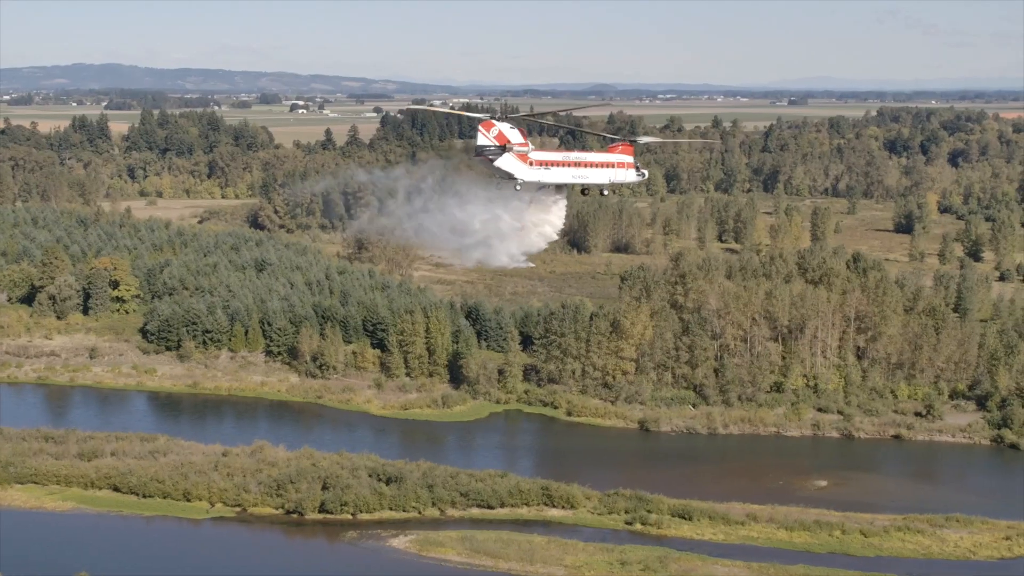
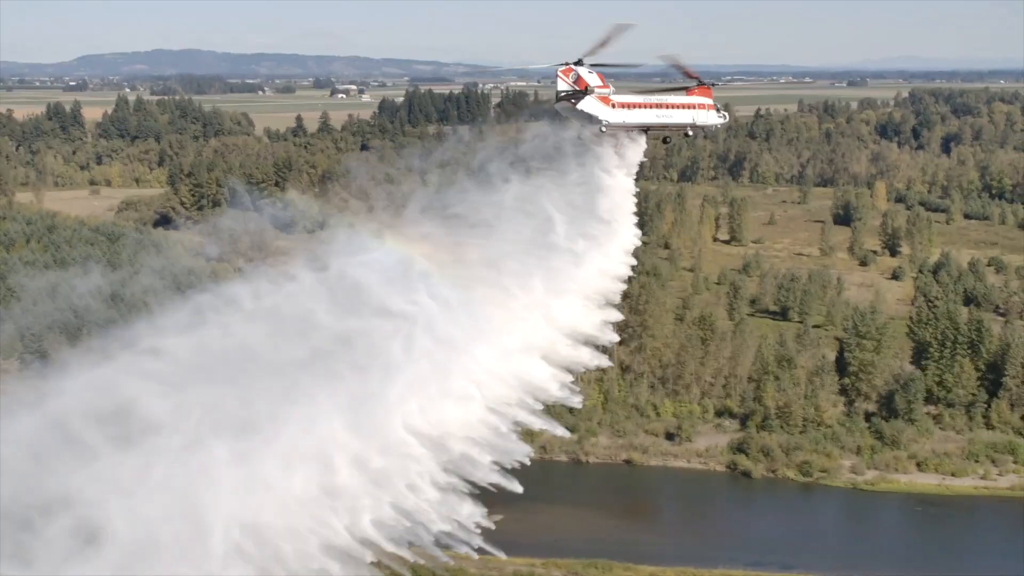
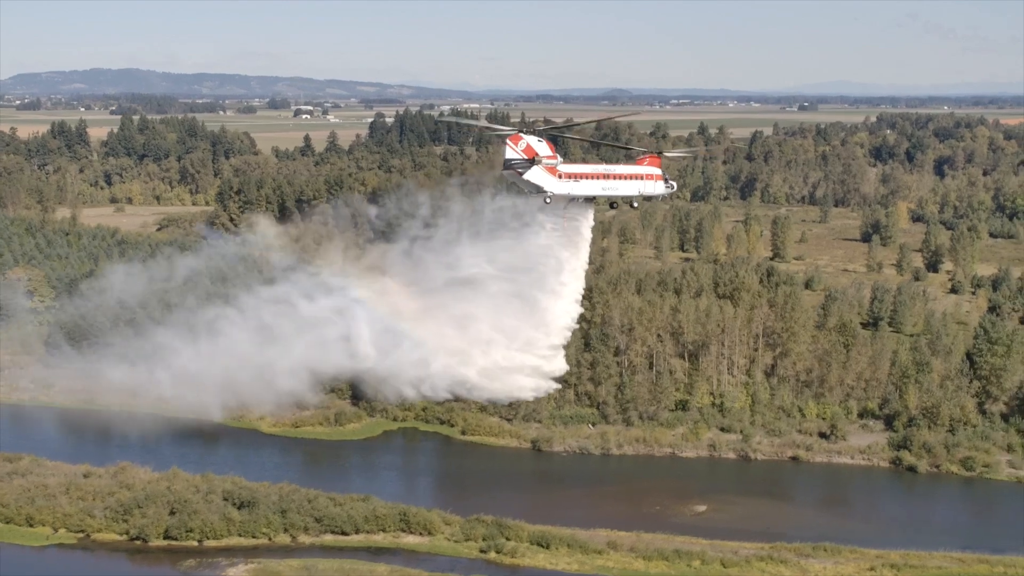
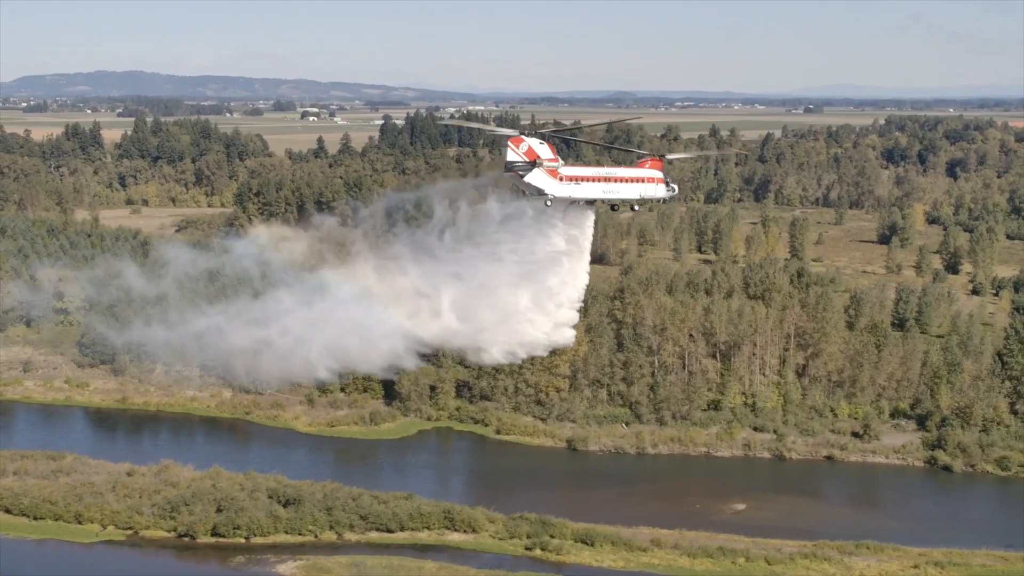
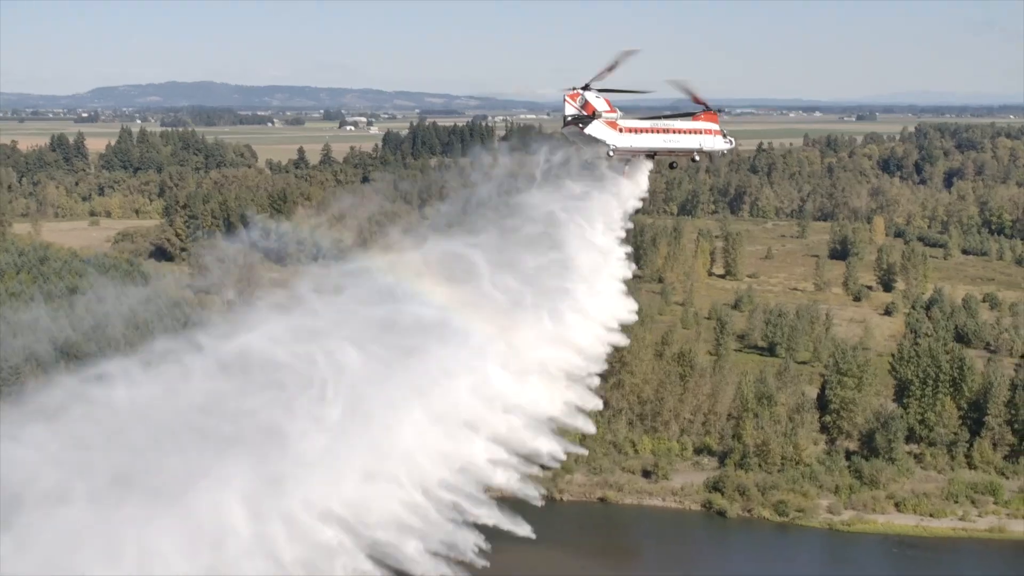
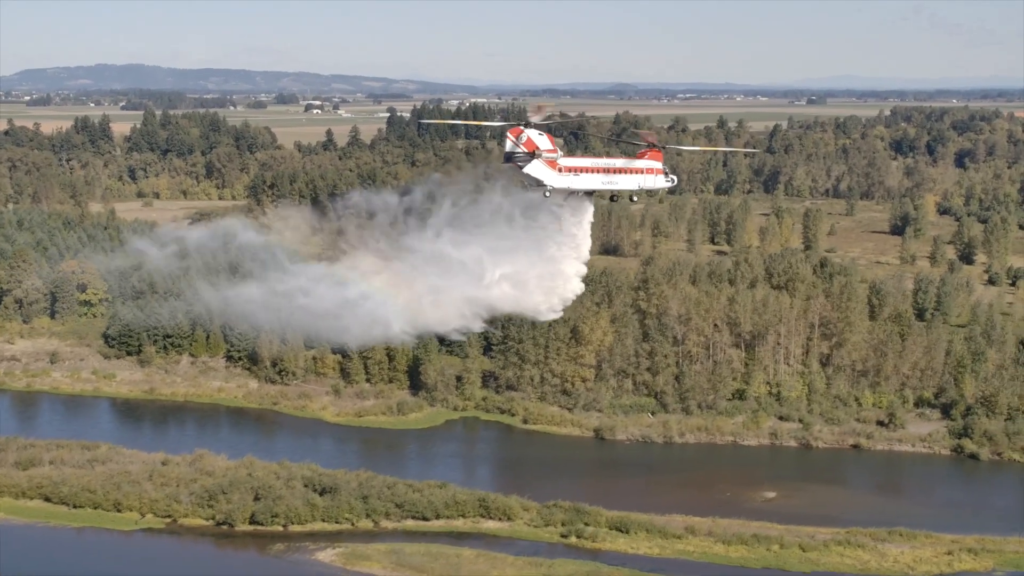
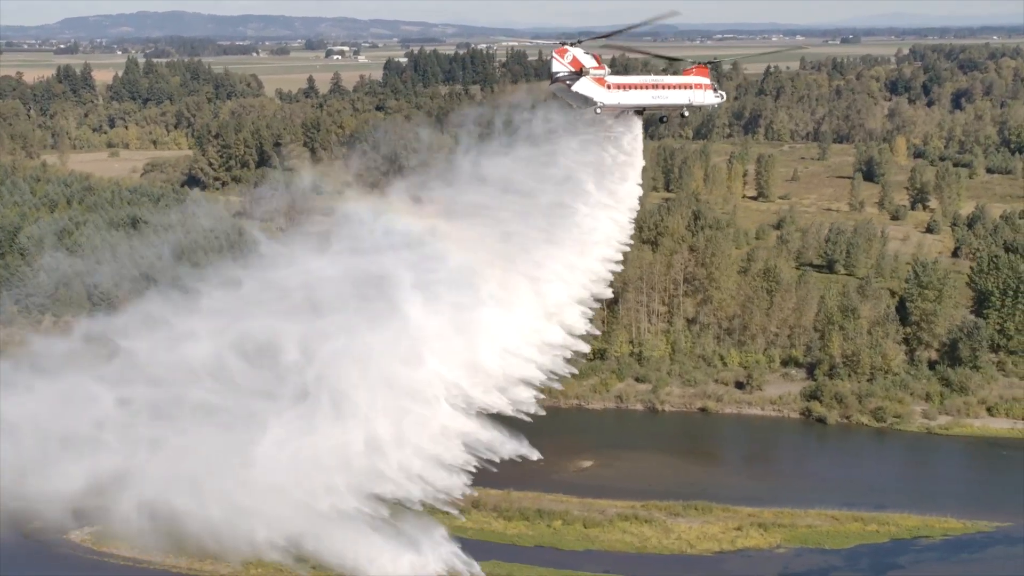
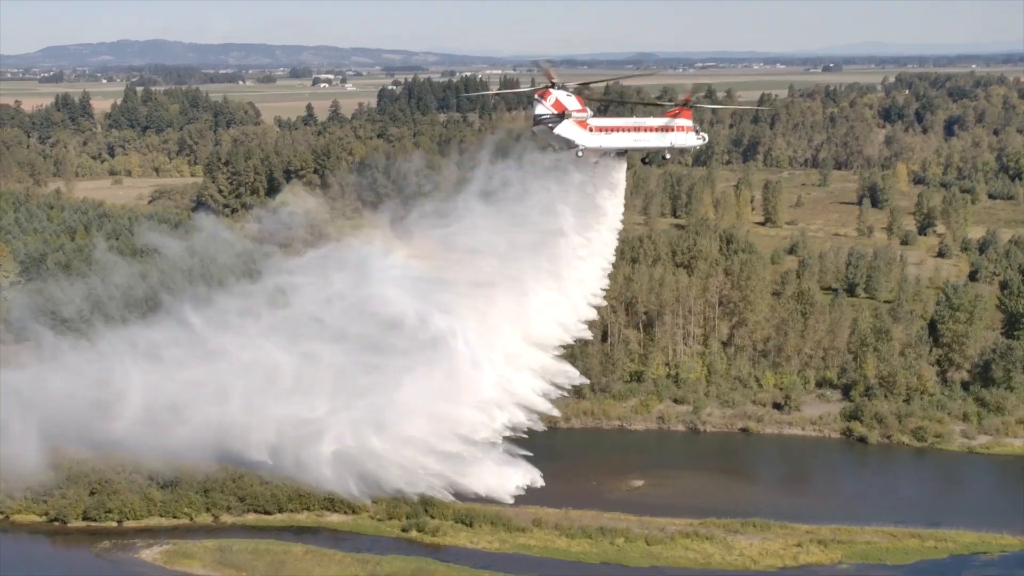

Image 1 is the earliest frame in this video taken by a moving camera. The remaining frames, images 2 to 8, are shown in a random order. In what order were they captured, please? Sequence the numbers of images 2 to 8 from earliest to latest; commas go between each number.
6, 4, 3, 8, 7, 2, 5
